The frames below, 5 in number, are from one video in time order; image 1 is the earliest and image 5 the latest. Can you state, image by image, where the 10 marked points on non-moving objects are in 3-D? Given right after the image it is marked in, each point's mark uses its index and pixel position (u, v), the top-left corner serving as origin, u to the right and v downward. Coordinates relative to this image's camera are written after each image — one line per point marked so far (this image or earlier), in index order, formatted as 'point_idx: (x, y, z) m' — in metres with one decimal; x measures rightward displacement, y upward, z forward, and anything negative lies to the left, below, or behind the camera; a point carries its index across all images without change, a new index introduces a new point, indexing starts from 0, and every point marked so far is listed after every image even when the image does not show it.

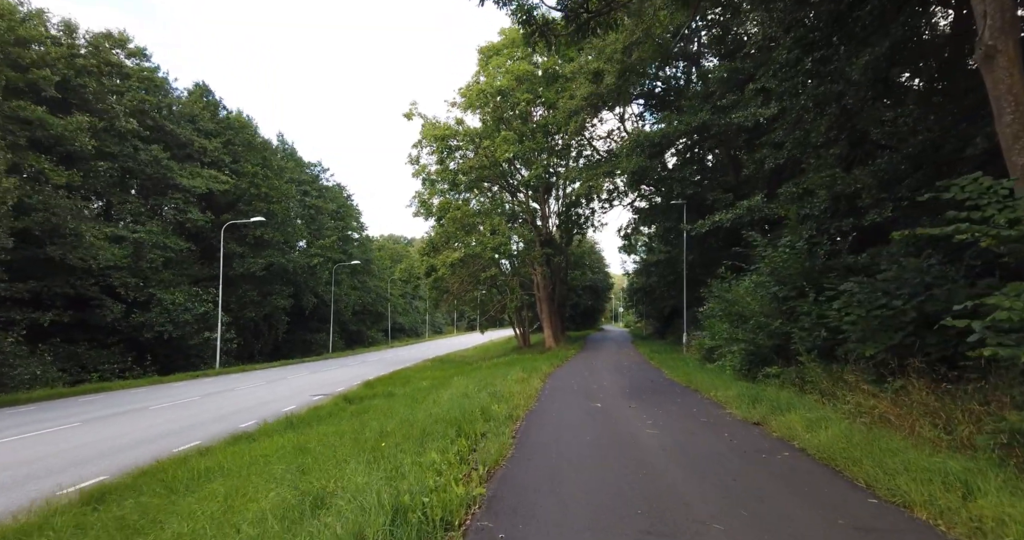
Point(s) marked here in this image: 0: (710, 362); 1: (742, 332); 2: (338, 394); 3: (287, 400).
0: (+5.5, -2.6, +15.2) m
1: (+5.3, -1.4, +12.8) m
2: (-5.3, -3.8, +17.0) m
3: (-6.9, -4.0, +17.1) m
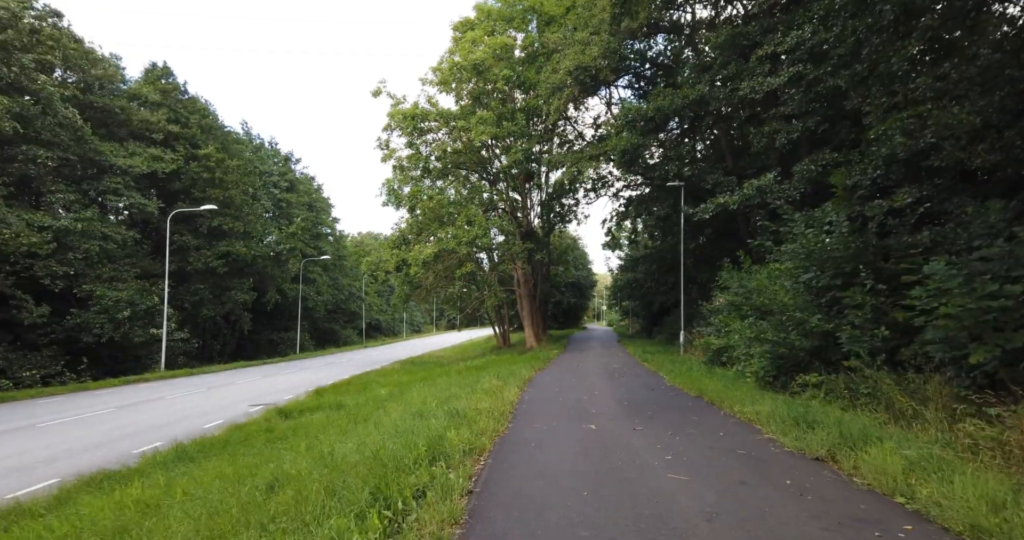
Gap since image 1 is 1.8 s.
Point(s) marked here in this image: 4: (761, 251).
0: (+4.9, -2.3, +12.7) m
1: (+4.7, -1.1, +10.4) m
2: (-5.9, -3.5, +14.3) m
3: (-7.6, -3.7, +14.3) m
4: (+6.7, +0.5, +15.0) m
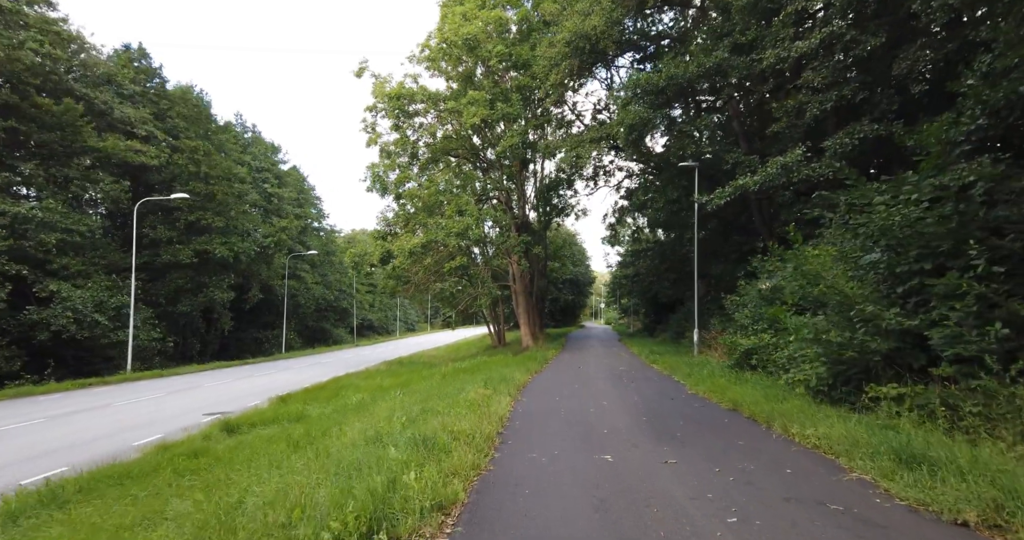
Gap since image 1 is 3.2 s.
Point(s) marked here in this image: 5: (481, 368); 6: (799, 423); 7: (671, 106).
0: (+4.7, -2.0, +10.7) m
1: (+4.6, -0.8, +8.3) m
2: (-6.1, -3.2, +12.2) m
3: (-7.7, -3.4, +12.2) m
4: (+6.6, +0.8, +13.0) m
5: (-0.9, -2.9, +16.9) m
6: (+3.6, -1.9, +7.0) m
7: (+5.3, +5.4, +18.4) m
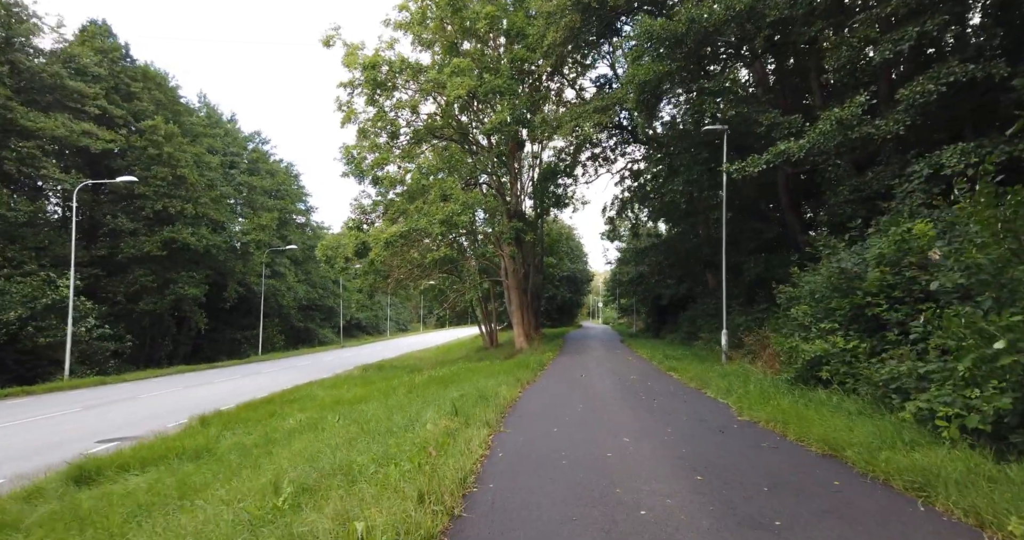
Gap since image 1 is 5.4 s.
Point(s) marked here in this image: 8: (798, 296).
0: (+4.4, -1.7, +7.6) m
1: (+4.3, -0.5, +5.2) m
2: (-6.4, -2.9, +8.9) m
3: (-8.0, -3.1, +9.0) m
4: (+6.3, +1.1, +9.8) m
5: (-1.2, -2.6, +13.7) m
6: (+3.3, -1.6, +3.8) m
7: (+5.0, +5.7, +15.3) m
8: (+5.4, -0.5, +10.7) m
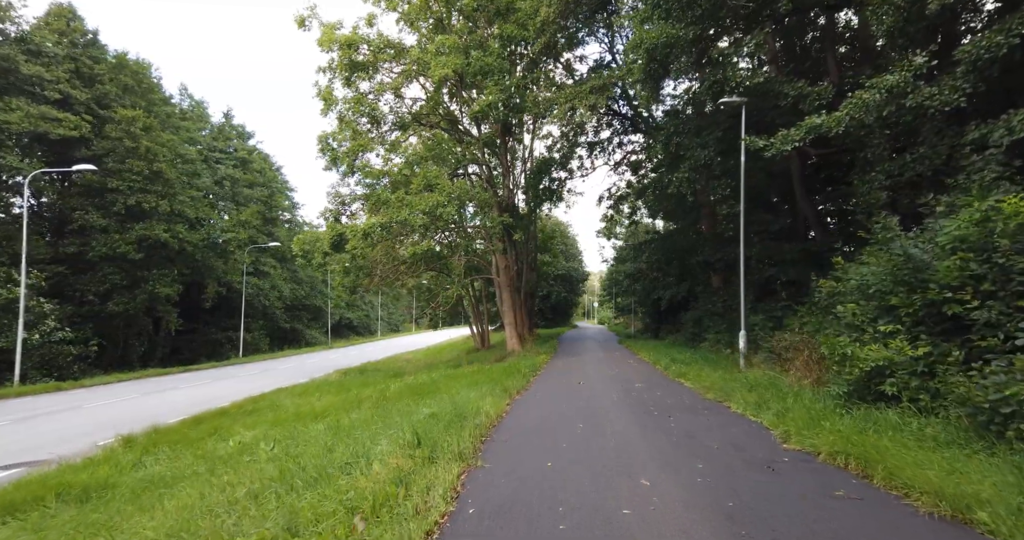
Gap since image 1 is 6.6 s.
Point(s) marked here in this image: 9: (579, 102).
0: (+4.2, -1.5, +5.8) m
1: (+4.1, -0.4, +3.4) m
2: (-6.6, -2.7, +7.1) m
3: (-8.3, -3.0, +7.1) m
4: (+6.0, +1.2, +8.1) m
5: (-1.5, -2.5, +11.9) m
6: (+3.2, -1.4, +2.1) m
7: (+4.7, +5.9, +13.5) m
8: (+5.1, -0.3, +9.0) m
9: (+2.3, +5.7, +19.3) m
